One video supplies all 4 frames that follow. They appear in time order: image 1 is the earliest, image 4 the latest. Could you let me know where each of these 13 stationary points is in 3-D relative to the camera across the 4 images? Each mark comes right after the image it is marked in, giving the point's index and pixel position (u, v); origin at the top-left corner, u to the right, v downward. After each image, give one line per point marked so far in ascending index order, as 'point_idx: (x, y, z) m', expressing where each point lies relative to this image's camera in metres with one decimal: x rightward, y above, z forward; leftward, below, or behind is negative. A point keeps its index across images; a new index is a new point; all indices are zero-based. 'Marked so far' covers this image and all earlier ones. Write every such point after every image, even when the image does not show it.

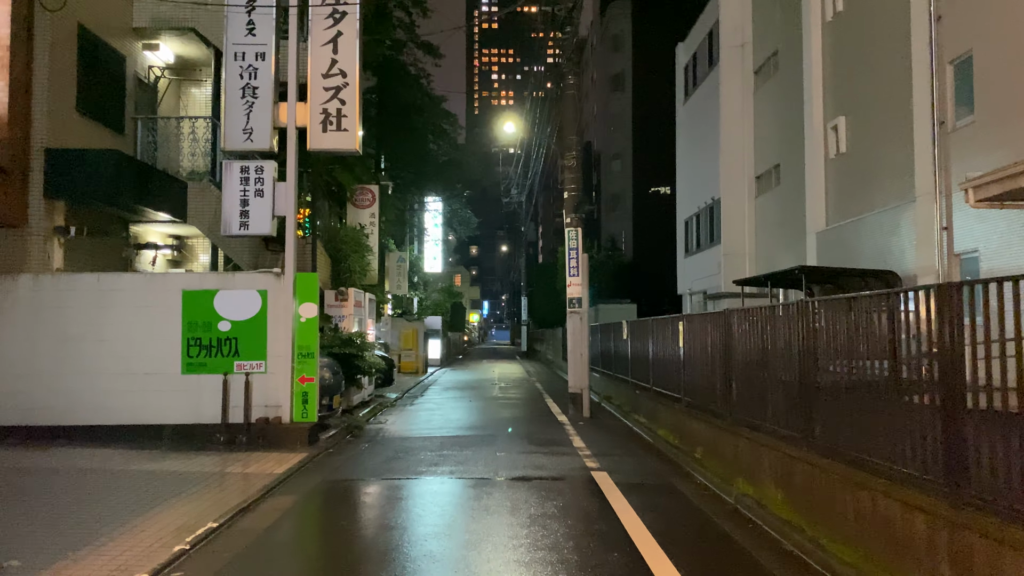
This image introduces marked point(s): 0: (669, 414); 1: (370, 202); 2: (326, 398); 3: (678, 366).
0: (+2.1, -1.7, +10.9) m
1: (-2.8, +1.7, +15.5) m
2: (-2.6, -1.5, +11.2) m
3: (+2.4, -1.1, +11.4) m
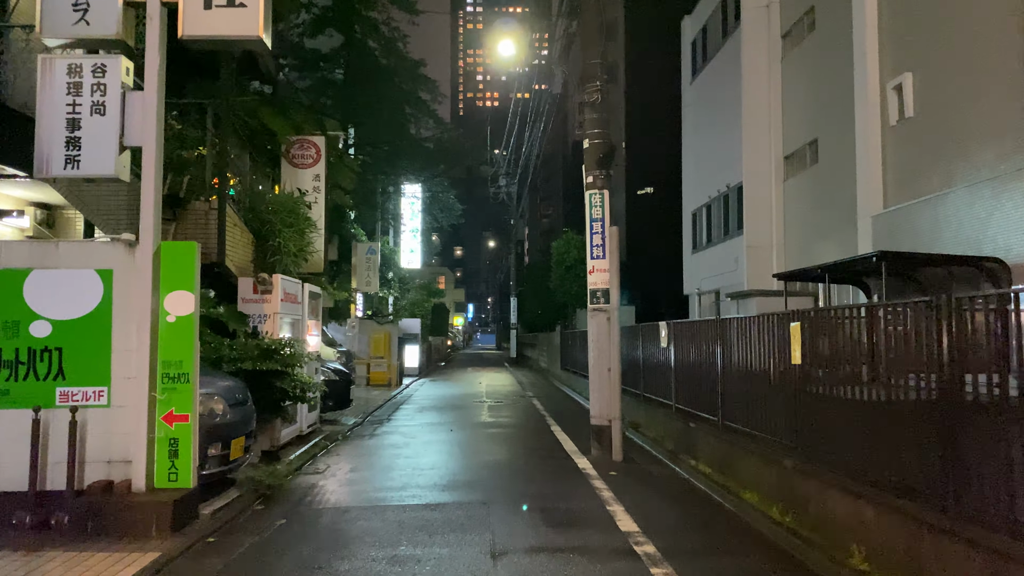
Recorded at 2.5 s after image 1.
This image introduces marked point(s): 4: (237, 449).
0: (+2.2, -1.5, +6.9) m
1: (-2.8, +1.8, +11.3) m
2: (-2.6, -1.4, +7.0) m
3: (+2.4, -1.0, +7.3) m
4: (-2.5, -1.5, +7.2) m
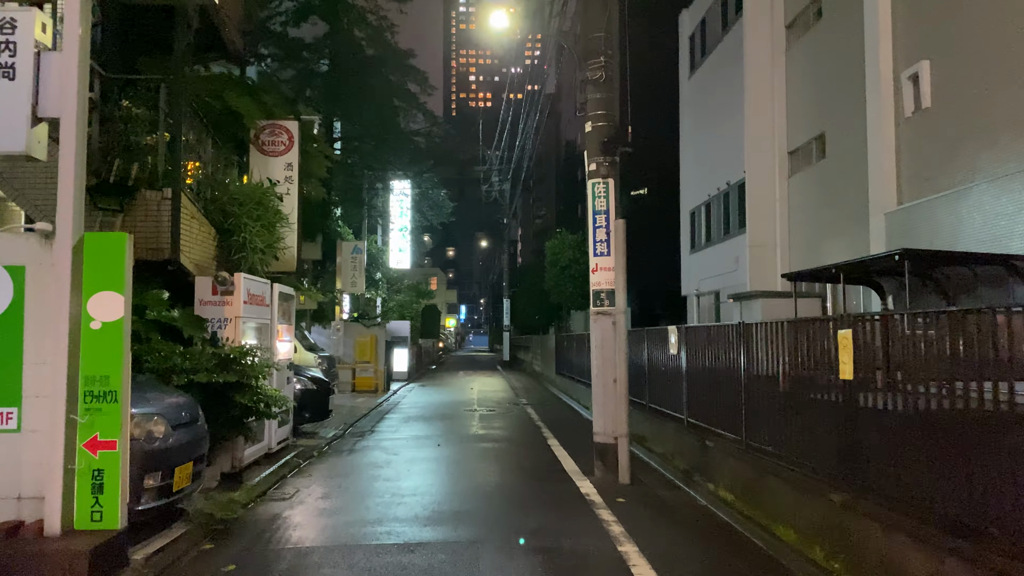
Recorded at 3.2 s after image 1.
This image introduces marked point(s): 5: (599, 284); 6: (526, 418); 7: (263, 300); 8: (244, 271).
0: (+2.1, -1.5, +5.8) m
1: (-2.9, +1.8, +10.2) m
2: (-2.6, -1.4, +5.9) m
3: (+2.4, -1.0, +6.3) m
4: (-2.5, -1.5, +6.2) m
5: (+0.9, 0.0, +8.5) m
6: (+0.3, -2.3, +14.4) m
7: (-2.8, -0.1, +9.0) m
8: (-3.1, +0.2, +9.2) m
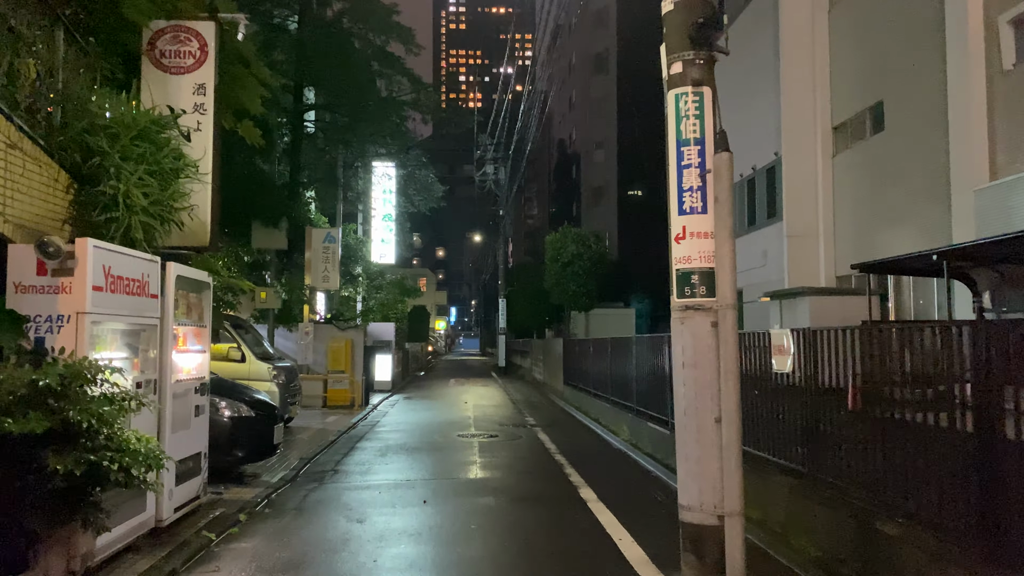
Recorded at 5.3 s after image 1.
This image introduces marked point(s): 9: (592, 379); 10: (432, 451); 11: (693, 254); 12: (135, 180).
0: (+2.4, -1.4, +2.5) m
1: (-2.7, +1.9, +6.8) m
2: (-2.4, -1.2, +2.5) m
3: (+2.6, -0.8, +3.0) m
4: (-2.3, -1.3, +2.8) m
5: (+1.1, +0.2, +5.2) m
6: (+0.4, -2.2, +11.0) m
7: (-2.6, 0.0, +5.6) m
8: (-2.9, +0.3, +5.8) m
9: (+1.7, -1.9, +16.7) m
10: (-1.1, -2.2, +10.4) m
11: (+1.2, +0.2, +5.2) m
12: (-2.8, +0.8, +5.9) m
